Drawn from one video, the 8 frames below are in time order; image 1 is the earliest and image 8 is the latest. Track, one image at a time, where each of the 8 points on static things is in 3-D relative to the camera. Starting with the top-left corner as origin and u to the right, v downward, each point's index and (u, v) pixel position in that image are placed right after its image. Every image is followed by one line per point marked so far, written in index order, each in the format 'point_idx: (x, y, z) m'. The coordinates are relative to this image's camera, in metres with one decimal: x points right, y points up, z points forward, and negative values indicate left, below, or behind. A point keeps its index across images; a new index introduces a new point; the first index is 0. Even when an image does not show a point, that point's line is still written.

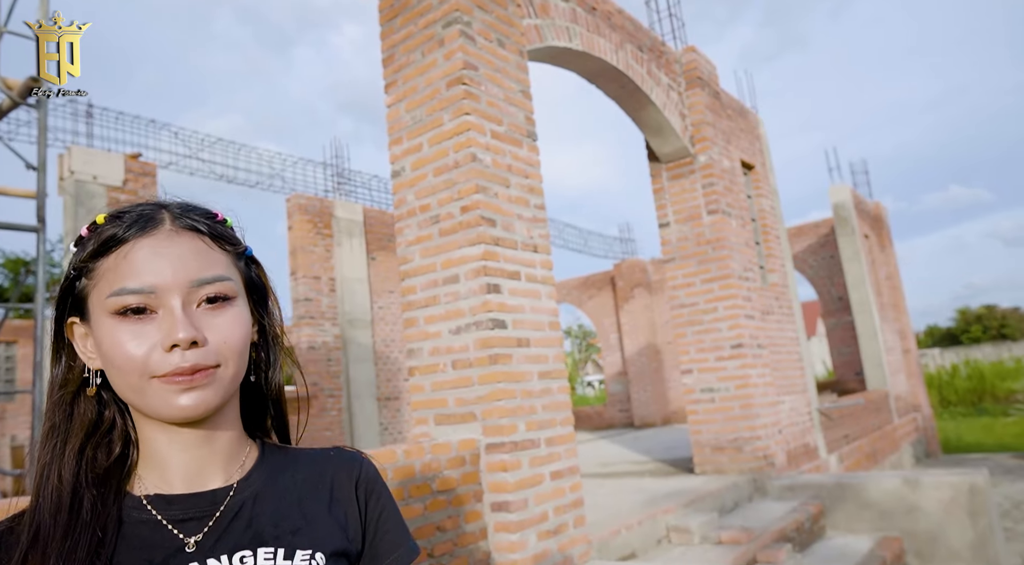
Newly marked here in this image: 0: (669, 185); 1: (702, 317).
0: (+1.7, +1.0, +6.7) m
1: (+1.9, -0.3, +6.4) m
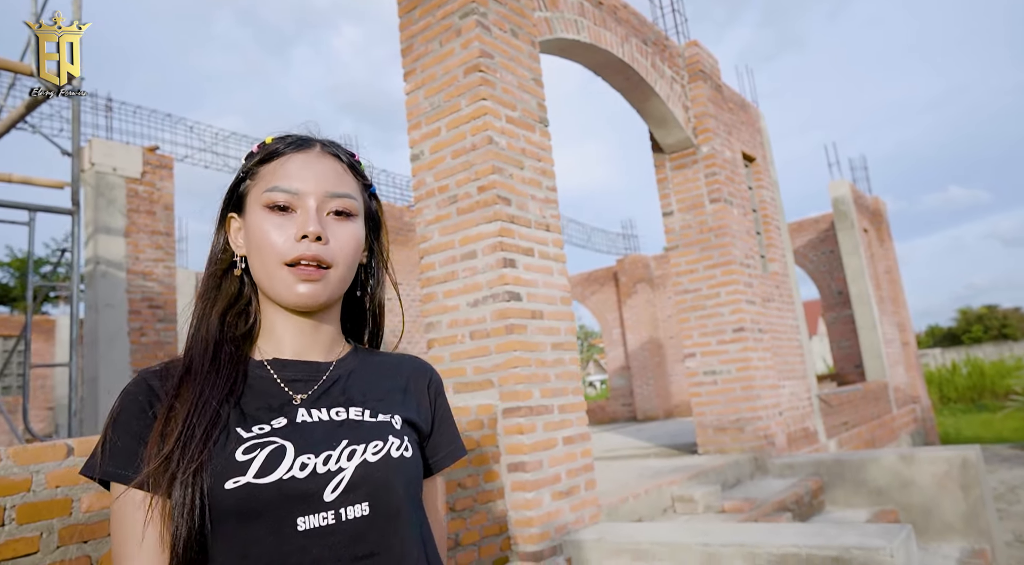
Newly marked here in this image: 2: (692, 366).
0: (+1.7, +1.2, +6.9) m
1: (+2.0, -0.2, +6.6) m
2: (+1.9, -0.9, +6.6) m
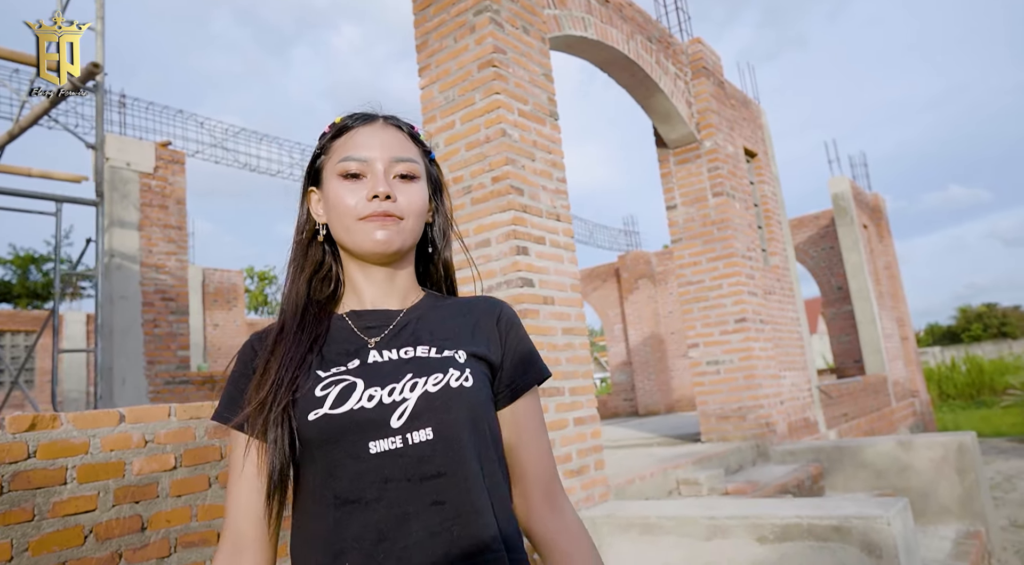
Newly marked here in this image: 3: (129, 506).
0: (+1.8, +1.3, +7.0) m
1: (+2.1, -0.1, +6.7) m
2: (+2.0, -0.8, +6.7) m
3: (-1.3, -0.8, +2.1) m
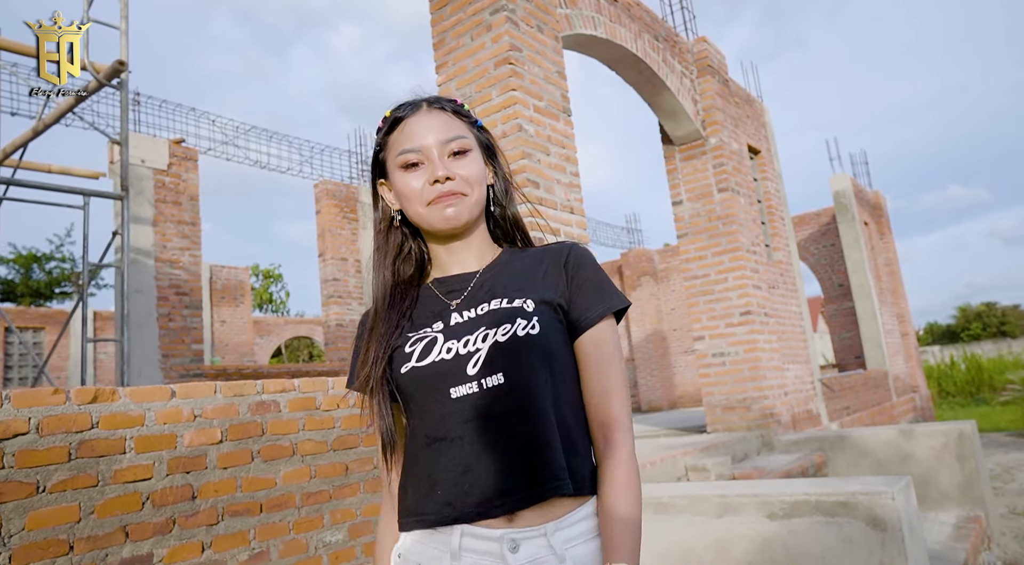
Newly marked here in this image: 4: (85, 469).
0: (+1.9, +1.3, +7.2) m
1: (+2.2, -0.1, +6.8) m
2: (+2.1, -0.7, +6.9) m
3: (-1.2, -0.7, +2.3) m
4: (-1.4, -0.6, +2.0) m
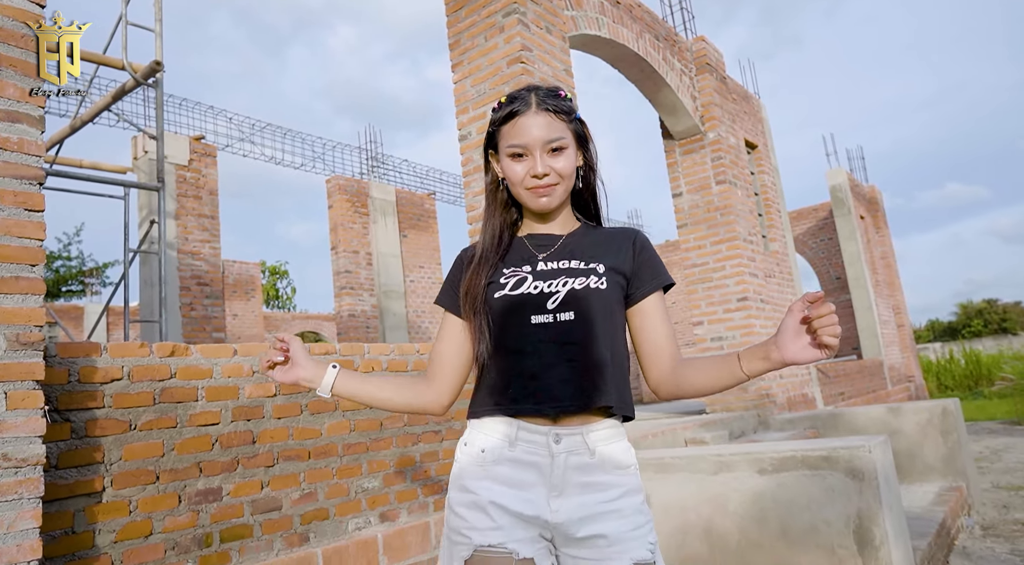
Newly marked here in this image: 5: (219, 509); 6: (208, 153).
0: (+2.0, +1.5, +7.5) m
1: (+2.3, +0.1, +7.2) m
2: (+2.1, -0.6, +7.2) m
3: (-1.1, -0.6, +2.6) m
4: (-1.3, -0.5, +2.4) m
5: (-1.1, -0.9, +2.5) m
6: (-4.2, +1.8, +8.7) m
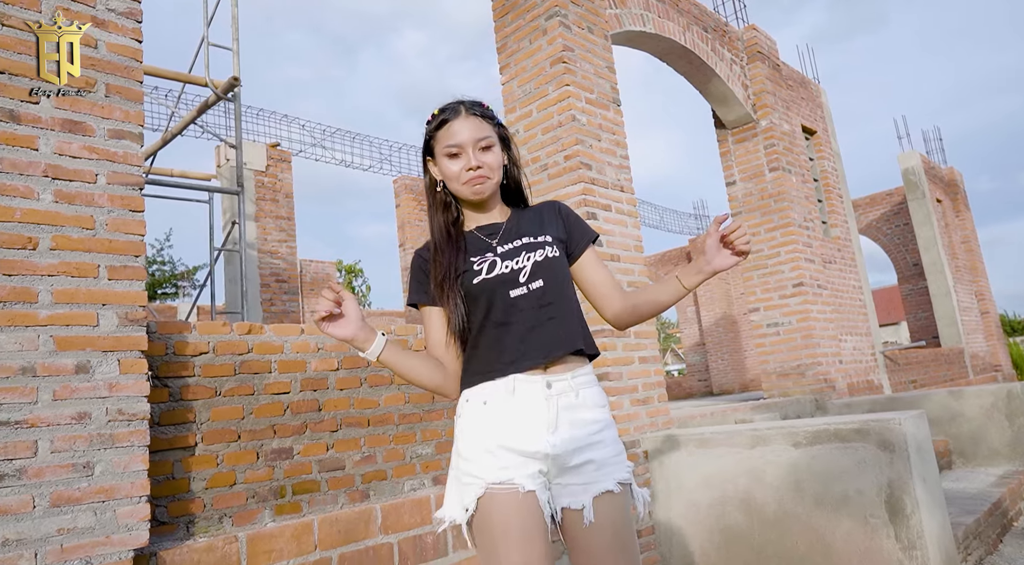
0: (+2.6, +1.6, +7.5) m
1: (+2.9, +0.2, +7.2) m
2: (+2.8, -0.4, +7.2) m
3: (-1.0, -0.5, +3.0) m
4: (-1.2, -0.4, +2.8) m
5: (-1.0, -0.8, +2.9) m
6: (-3.4, +1.8, +9.4) m
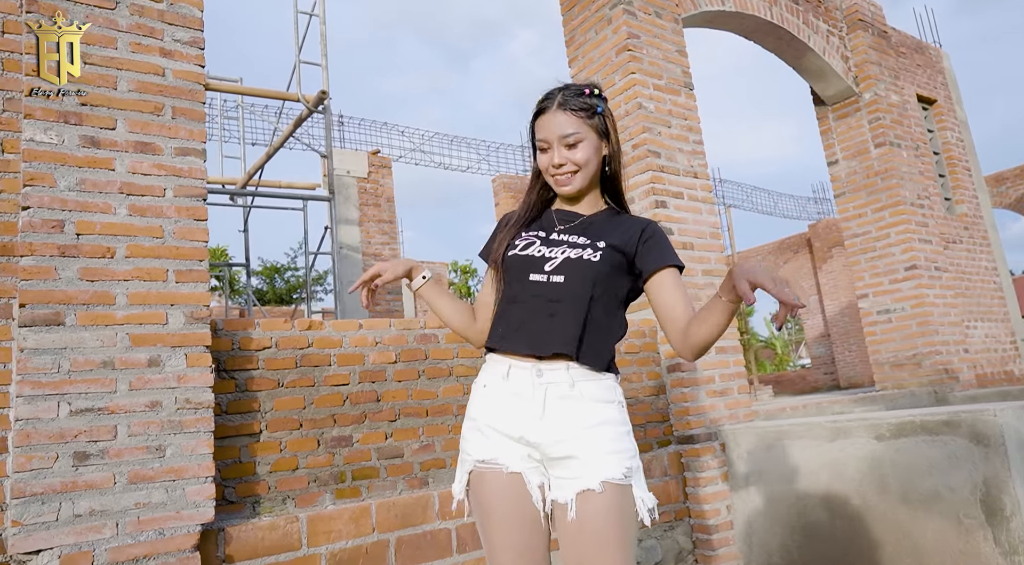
0: (+3.5, +1.8, +6.9) m
1: (+3.8, +0.4, +6.6) m
2: (+3.7, -0.2, +6.6) m
3: (-0.7, -0.5, +3.2) m
4: (-1.0, -0.4, +3.0) m
5: (-0.8, -0.8, +3.0) m
6: (-2.1, +1.8, +9.8) m
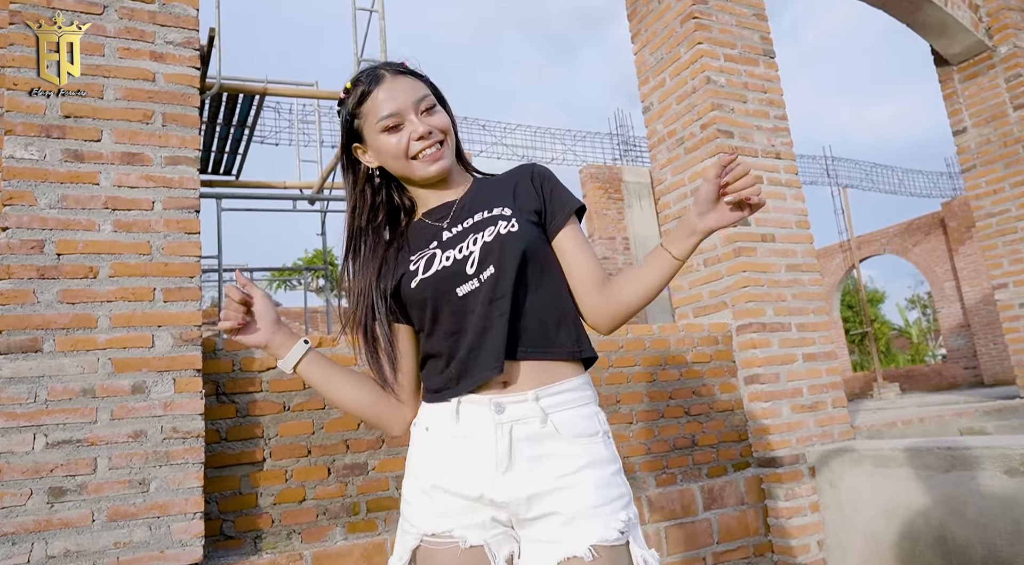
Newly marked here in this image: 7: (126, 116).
0: (+4.2, +1.9, +5.9) m
1: (+4.4, +0.5, +5.5) m
2: (+4.3, -0.1, +5.6) m
3: (-0.6, -0.6, +2.9) m
4: (-0.9, -0.5, +2.7) m
5: (-0.6, -0.9, +2.8) m
6: (-0.9, +1.8, +9.7) m
7: (-1.5, +0.7, +2.5) m
